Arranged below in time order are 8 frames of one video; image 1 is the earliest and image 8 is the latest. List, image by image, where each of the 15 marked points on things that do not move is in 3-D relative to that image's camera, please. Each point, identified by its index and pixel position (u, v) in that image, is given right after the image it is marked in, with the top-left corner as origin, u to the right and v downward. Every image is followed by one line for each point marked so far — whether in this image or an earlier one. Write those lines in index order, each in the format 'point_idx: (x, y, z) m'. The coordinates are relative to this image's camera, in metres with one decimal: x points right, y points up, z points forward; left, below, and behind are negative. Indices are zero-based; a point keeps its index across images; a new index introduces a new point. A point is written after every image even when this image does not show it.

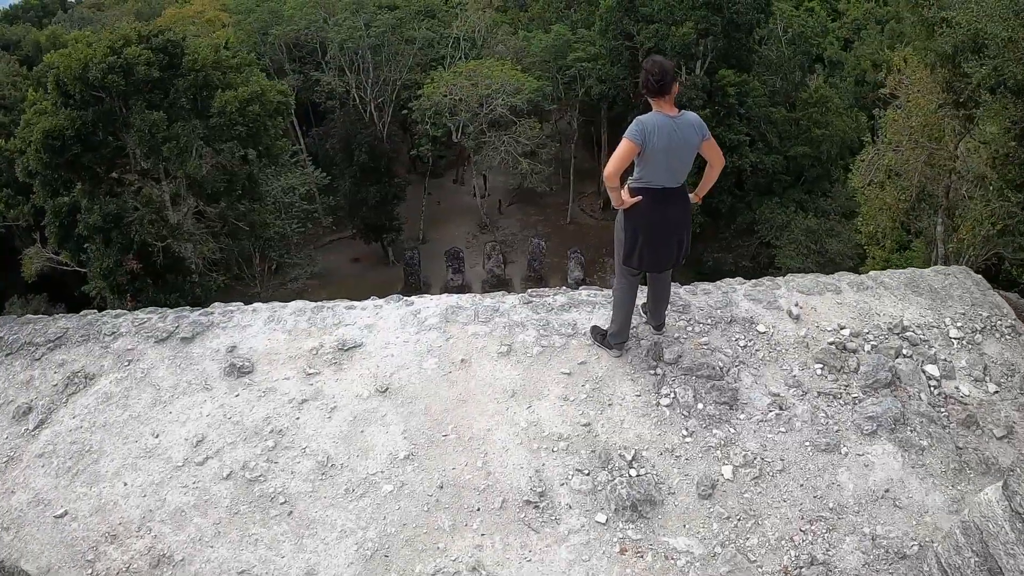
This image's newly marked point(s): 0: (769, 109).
0: (+6.8, +4.9, +17.7) m
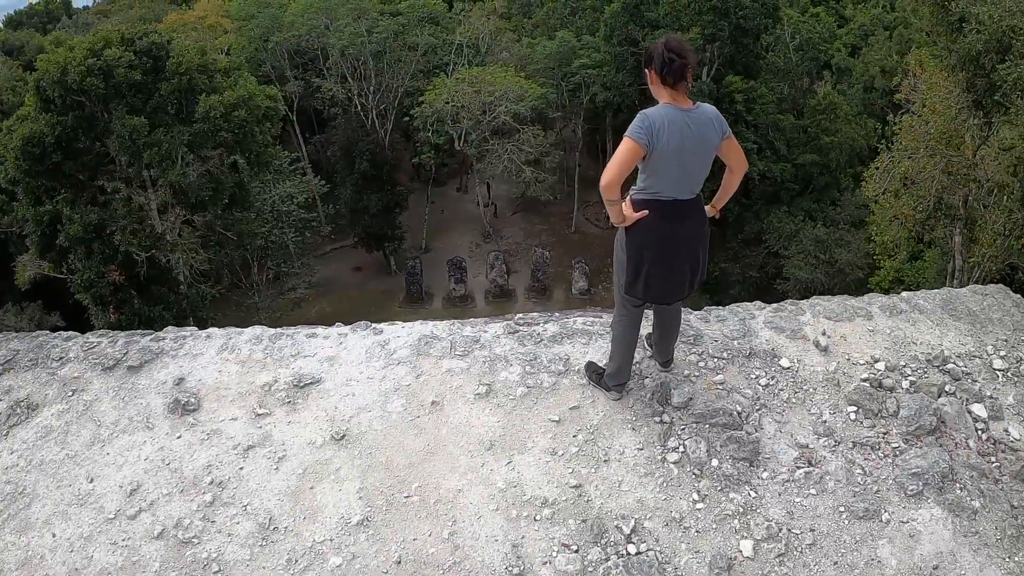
0: (+6.8, +4.5, +17.1) m
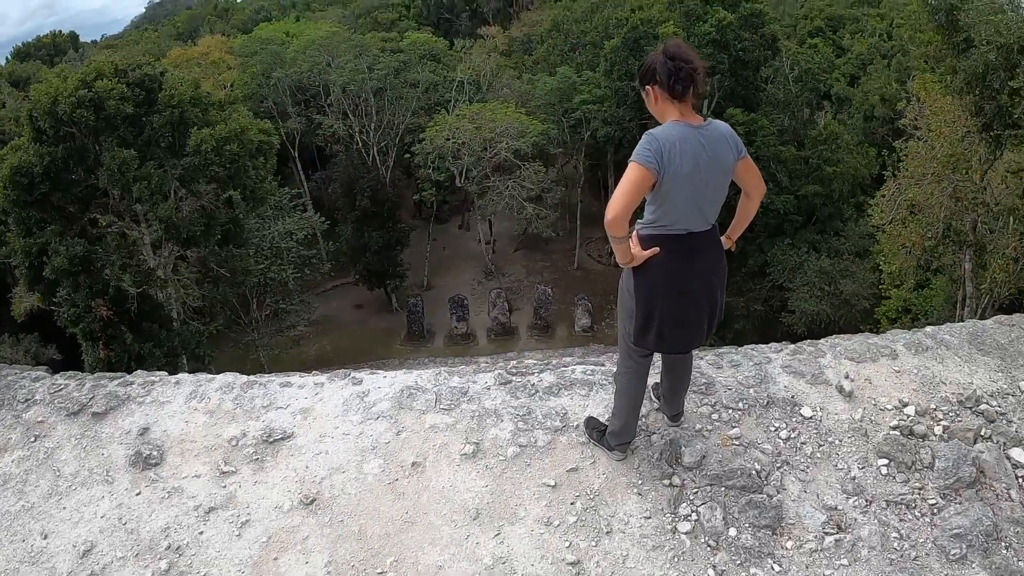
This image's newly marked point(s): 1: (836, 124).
0: (+6.8, +3.7, +17.0) m
1: (+9.3, +4.8, +18.9) m
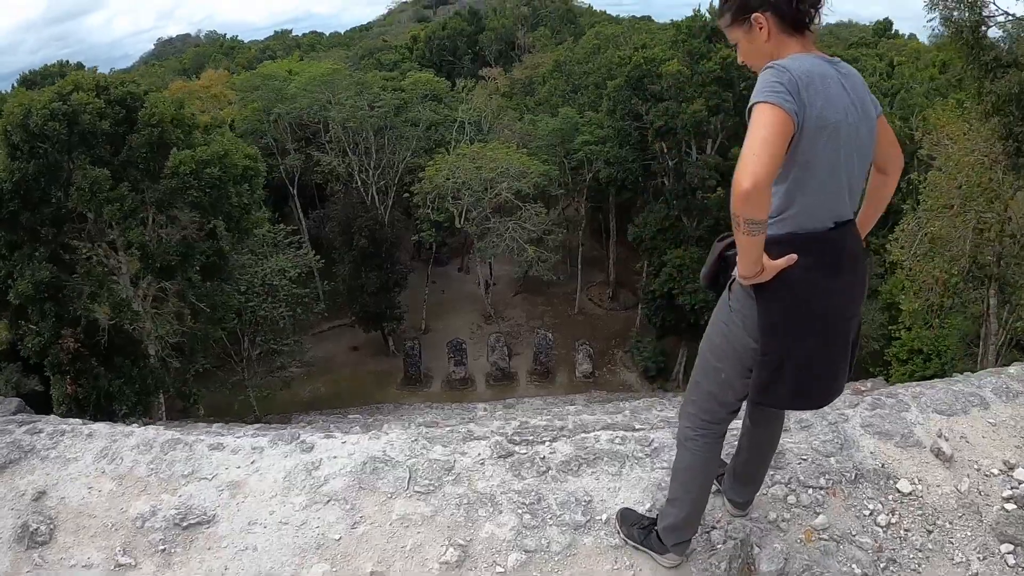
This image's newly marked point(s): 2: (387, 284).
0: (+6.9, +2.6, +16.4) m
1: (+9.4, +3.6, +18.3) m
2: (-3.7, +0.2, +19.6) m
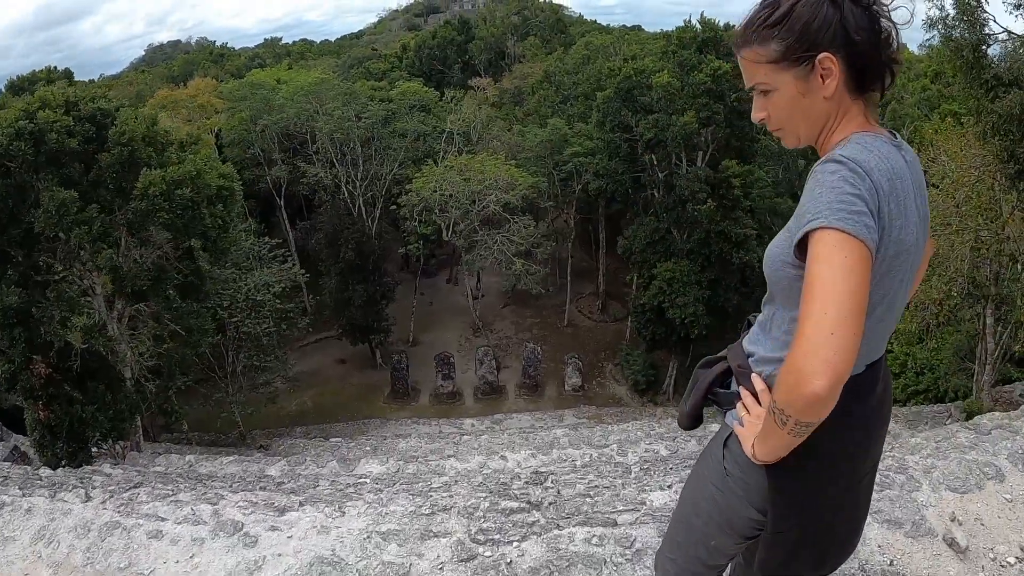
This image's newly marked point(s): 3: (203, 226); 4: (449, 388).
0: (+6.6, +2.2, +16.3) m
1: (+9.0, +3.2, +18.3) m
2: (-4.1, -0.2, +19.3) m
3: (-4.5, +0.9, +9.5) m
4: (-1.8, -2.8, +18.7) m
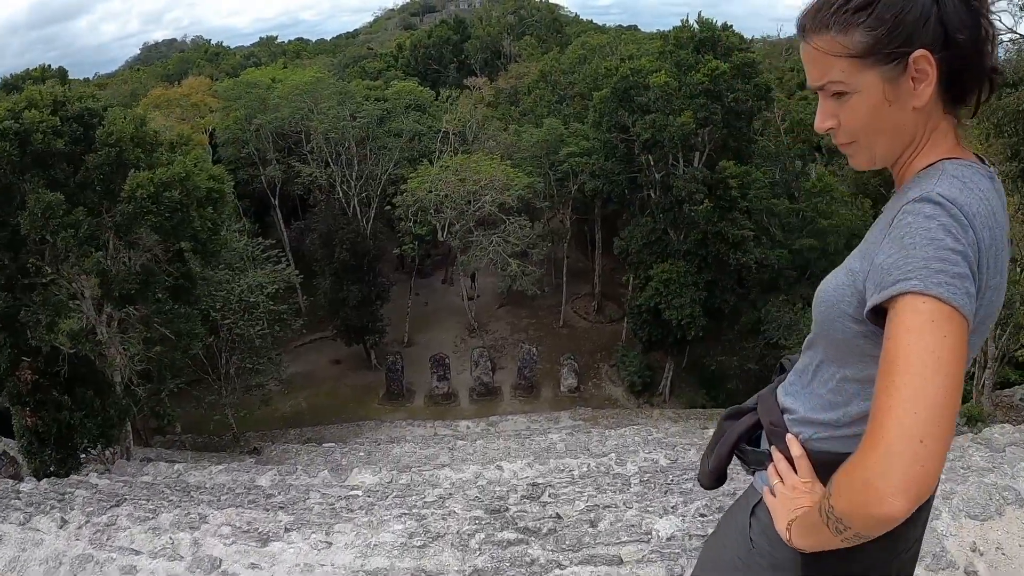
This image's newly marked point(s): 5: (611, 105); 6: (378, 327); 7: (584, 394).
0: (+6.5, +2.1, +16.2) m
1: (+8.9, +3.2, +18.2) m
2: (-4.2, -0.3, +19.1) m
3: (-4.5, +0.9, +9.3) m
4: (-1.9, -2.9, +18.5) m
5: (+2.5, +4.7, +16.7) m
6: (-4.1, -1.2, +19.8) m
7: (+2.1, -3.1, +18.7) m
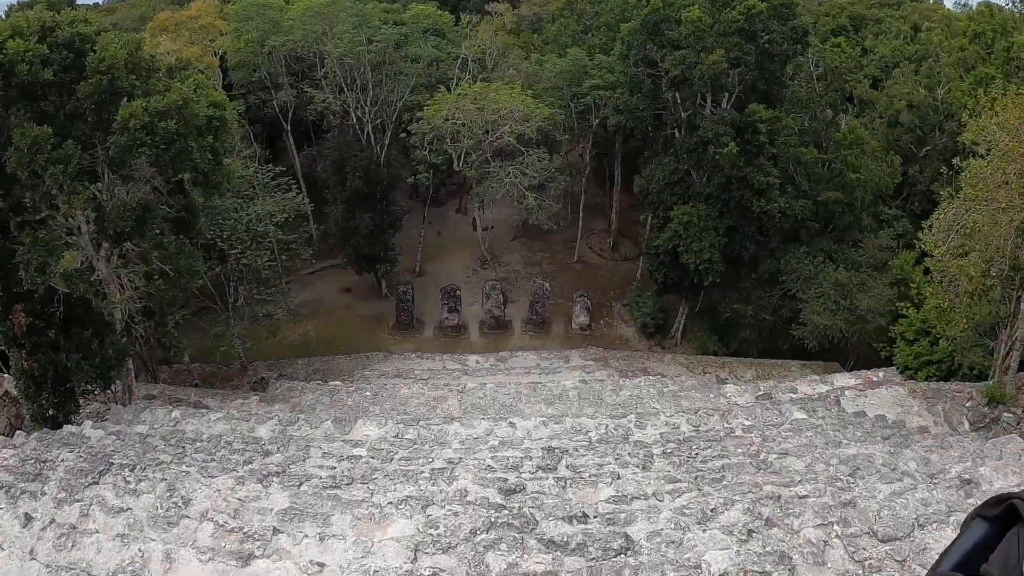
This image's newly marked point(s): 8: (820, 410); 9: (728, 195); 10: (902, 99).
0: (+6.9, +3.2, +15.4) m
1: (+9.4, +4.3, +17.3) m
2: (-3.8, +1.6, +18.8) m
3: (-4.3, +1.7, +8.9) m
4: (-1.7, -1.2, +18.4) m
5: (+3.1, +6.0, +15.7) m
6: (-3.7, +0.7, +19.5) m
7: (+2.3, -1.5, +18.5) m
8: (+4.3, -1.7, +8.9) m
9: (+5.0, +2.1, +15.1) m
10: (+11.4, +5.2, +18.6) m
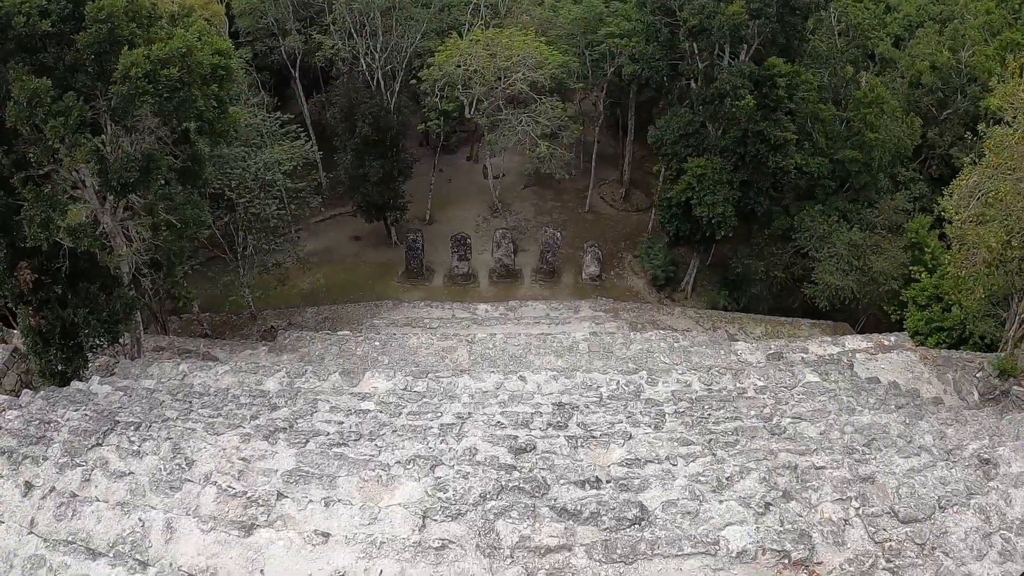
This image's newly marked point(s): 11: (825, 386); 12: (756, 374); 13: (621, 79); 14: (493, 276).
0: (+7.1, +4.0, +15.0) m
1: (+9.7, +5.2, +16.8) m
2: (-3.6, +2.9, +18.6) m
3: (-4.2, +2.4, +8.7) m
4: (-1.5, +0.1, +18.4) m
5: (+3.4, +6.9, +15.2) m
6: (-3.5, +2.1, +19.4) m
7: (+2.5, -0.3, +18.5) m
8: (+4.3, -1.2, +8.9) m
9: (+5.3, +2.9, +14.8) m
10: (+11.7, +6.2, +18.0) m
11: (+4.0, -1.3, +8.4) m
12: (+3.2, -1.2, +8.6) m
13: (+3.3, +6.1, +19.9) m
14: (-0.7, +0.2, +18.5) m
